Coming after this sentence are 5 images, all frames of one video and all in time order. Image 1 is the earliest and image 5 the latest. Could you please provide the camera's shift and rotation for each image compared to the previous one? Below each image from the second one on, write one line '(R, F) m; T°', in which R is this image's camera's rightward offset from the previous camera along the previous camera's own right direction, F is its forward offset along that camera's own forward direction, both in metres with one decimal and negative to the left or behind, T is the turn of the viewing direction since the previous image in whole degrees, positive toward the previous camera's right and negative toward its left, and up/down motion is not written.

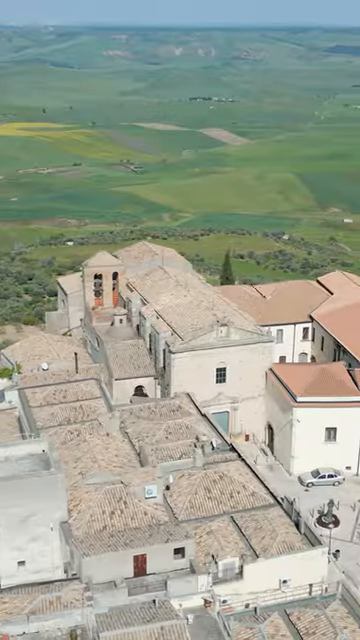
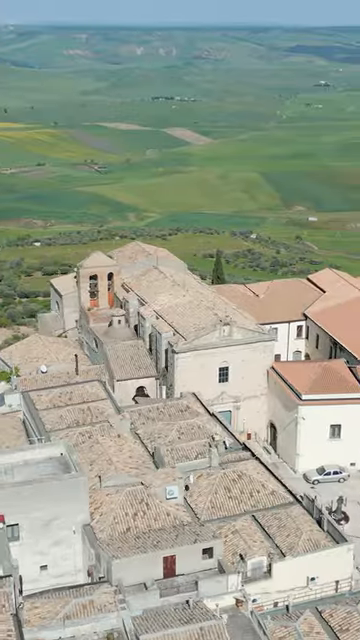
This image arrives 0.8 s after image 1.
(-2.7, +0.2) m; +4°
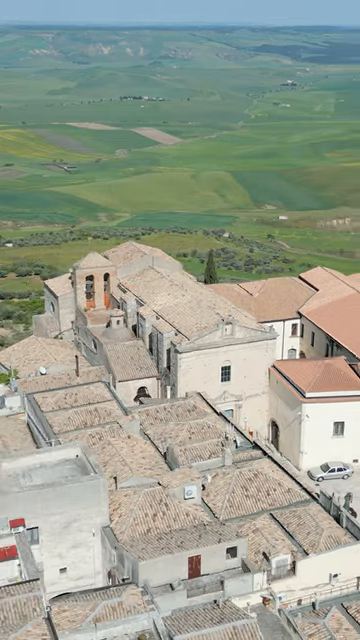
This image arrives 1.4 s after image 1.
(-2.3, +0.1) m; +4°
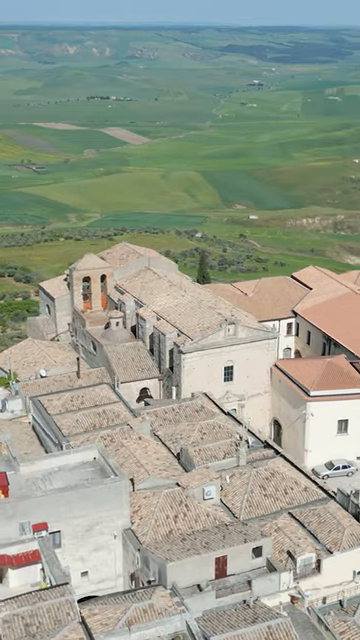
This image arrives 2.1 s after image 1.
(-2.4, +0.1) m; +4°
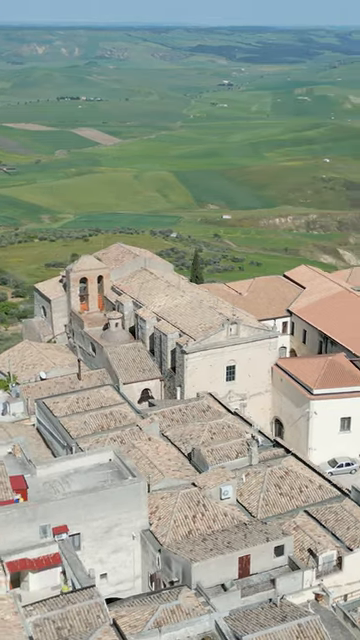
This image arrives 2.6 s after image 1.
(-2.2, +0.1) m; +3°
